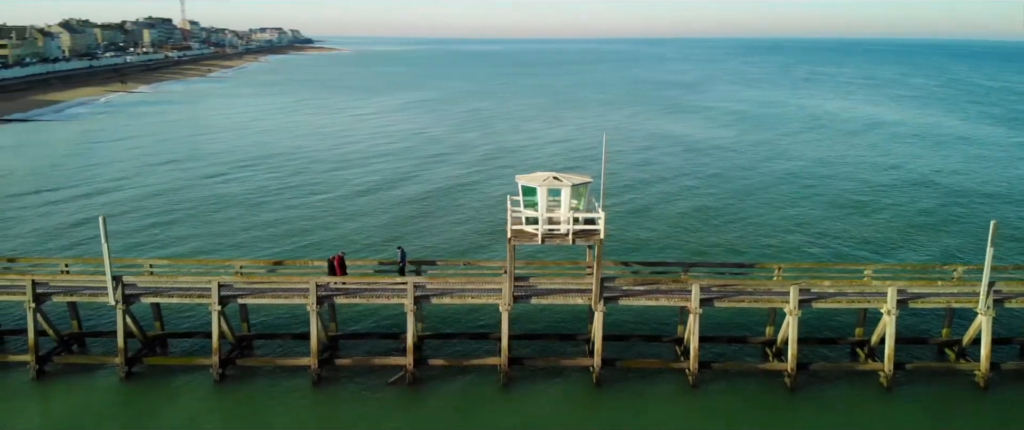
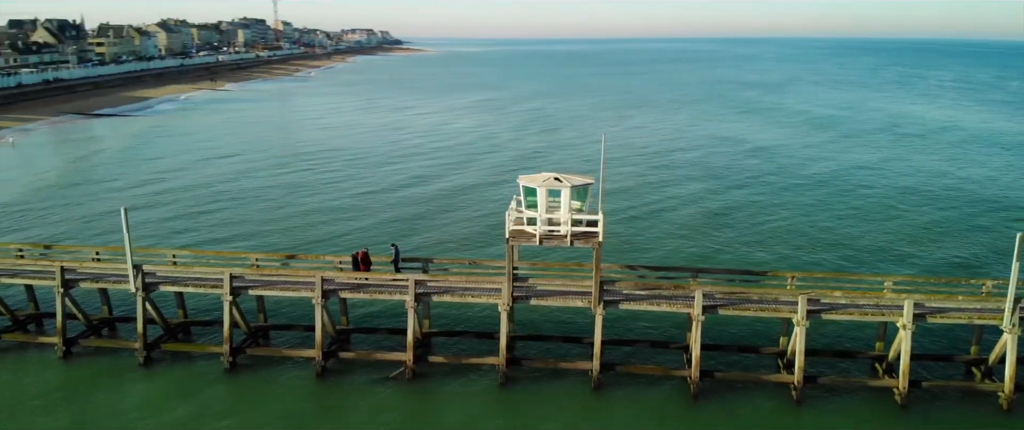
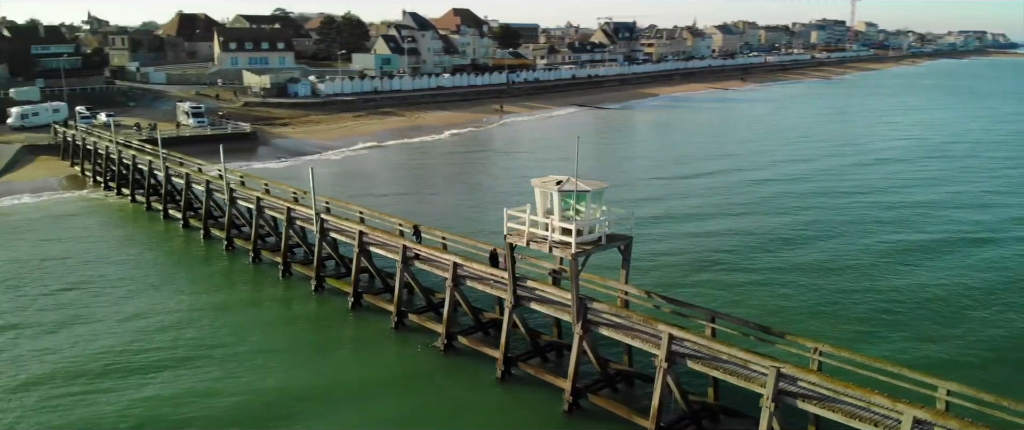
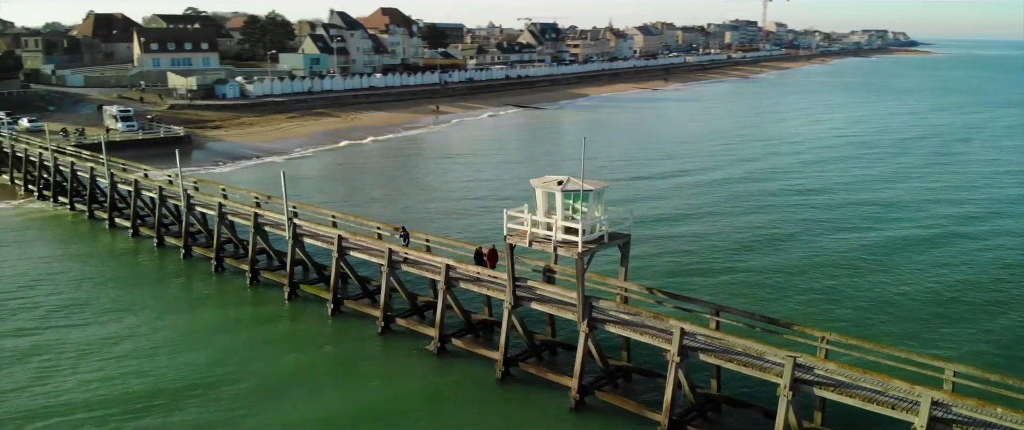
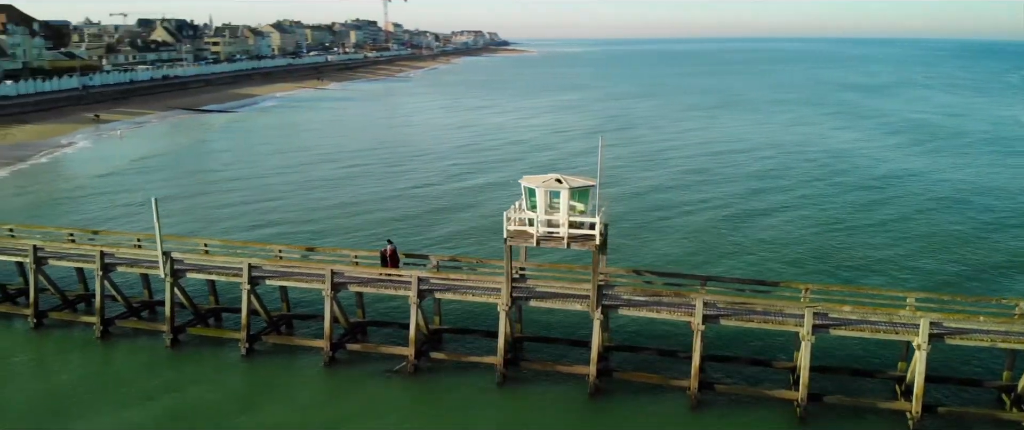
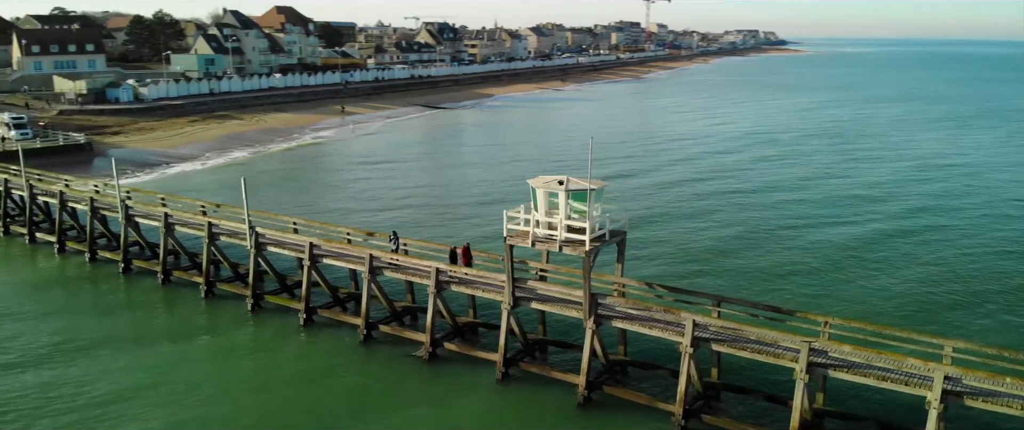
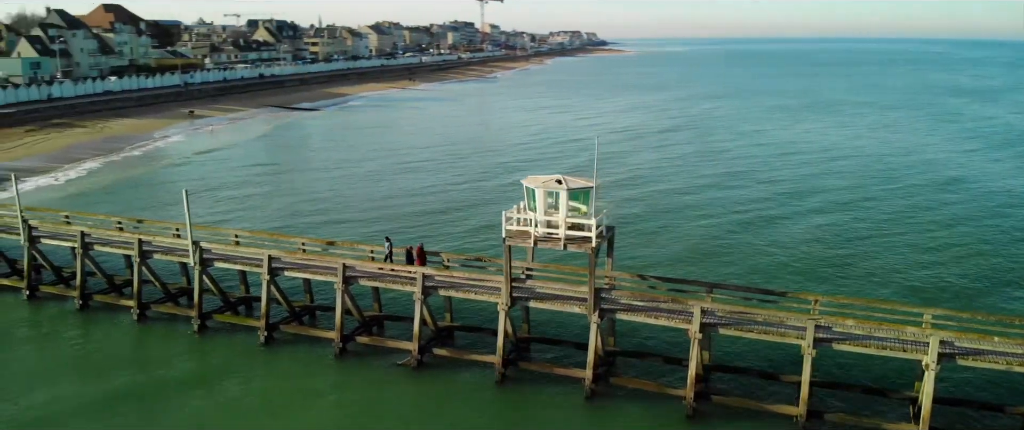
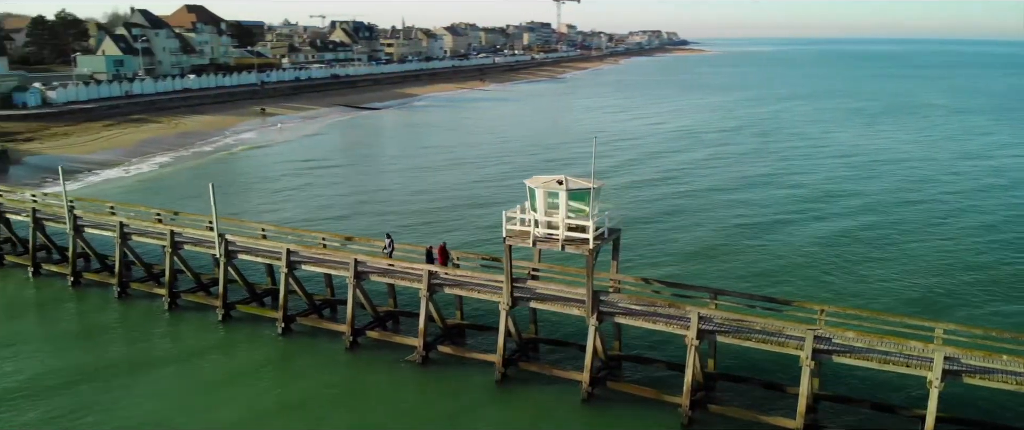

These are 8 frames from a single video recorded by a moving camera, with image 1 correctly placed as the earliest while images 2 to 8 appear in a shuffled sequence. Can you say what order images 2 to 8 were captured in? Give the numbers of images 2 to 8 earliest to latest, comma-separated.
2, 5, 7, 8, 6, 4, 3
